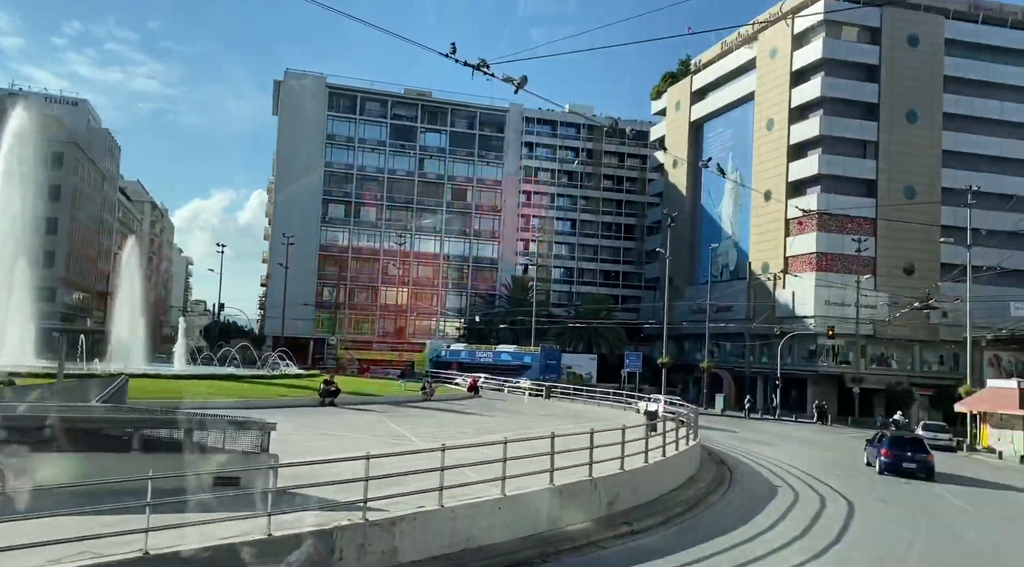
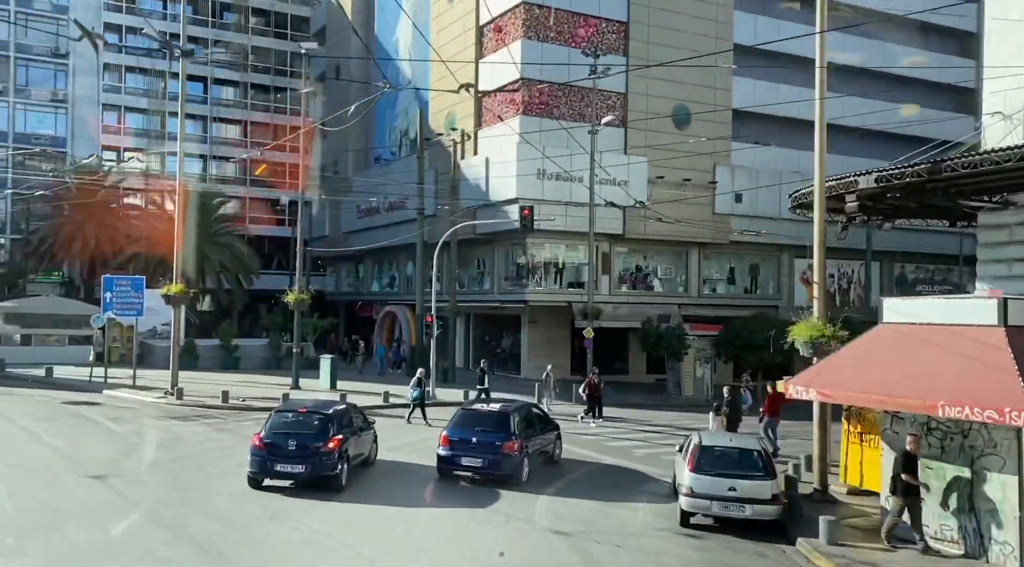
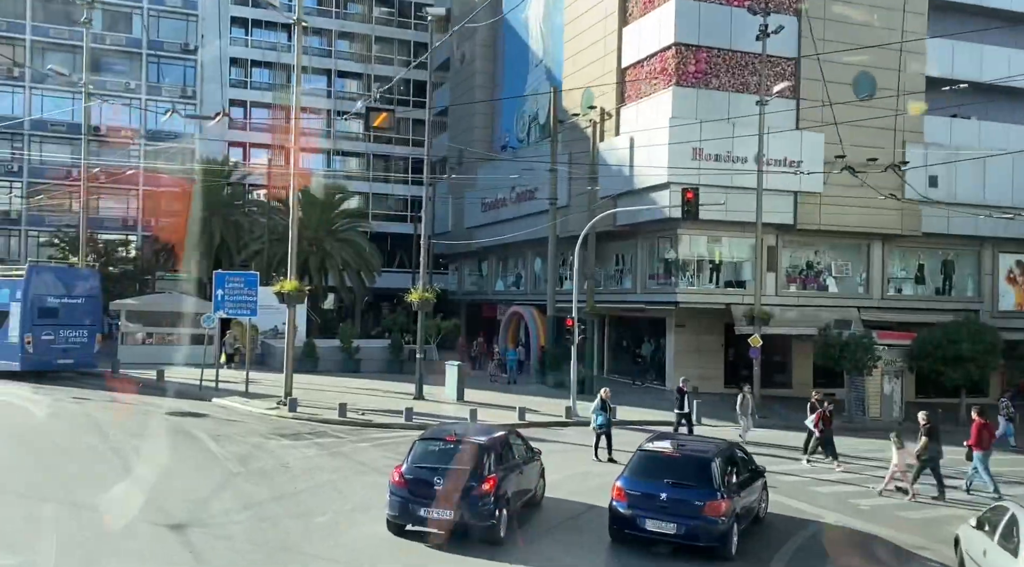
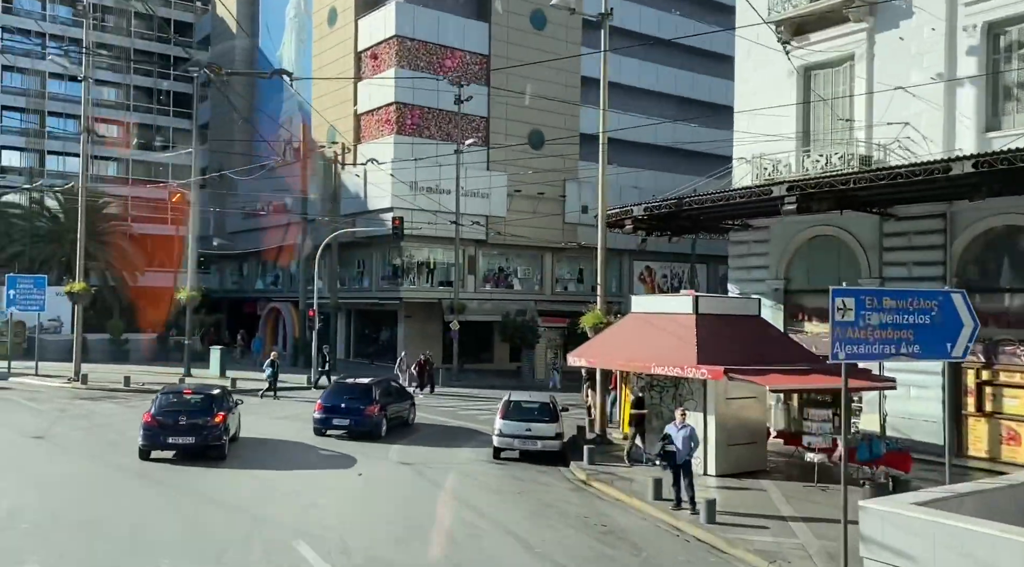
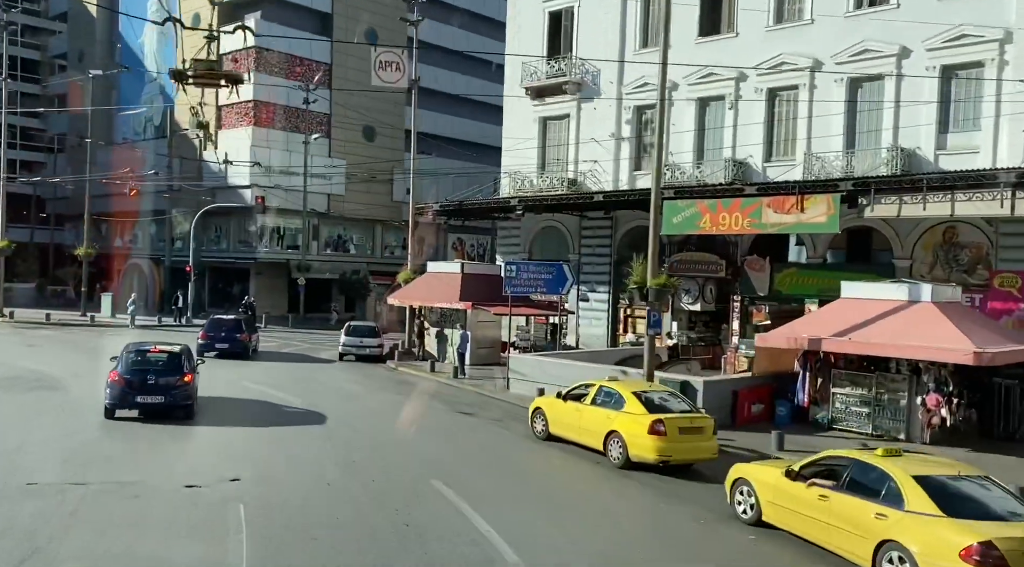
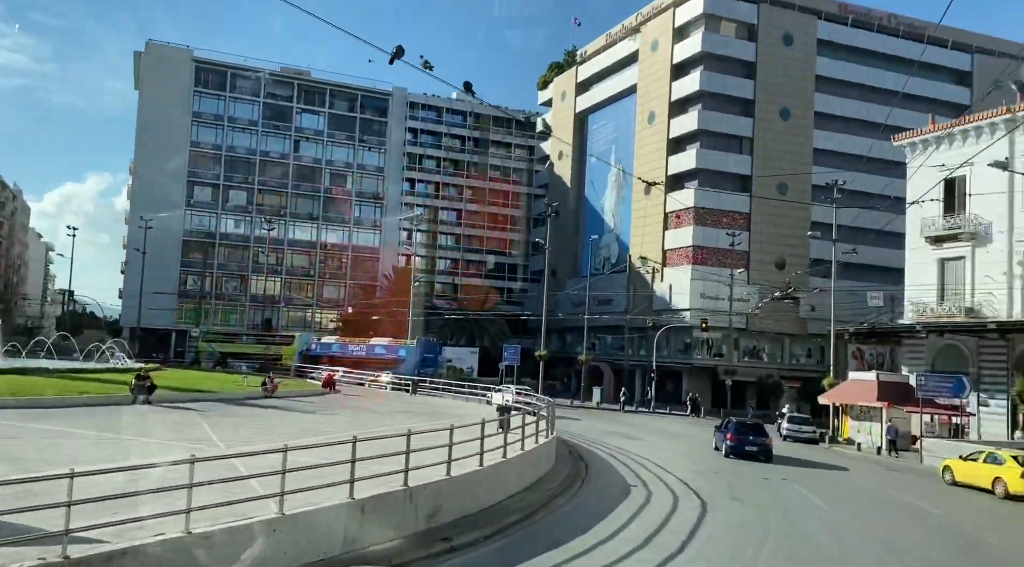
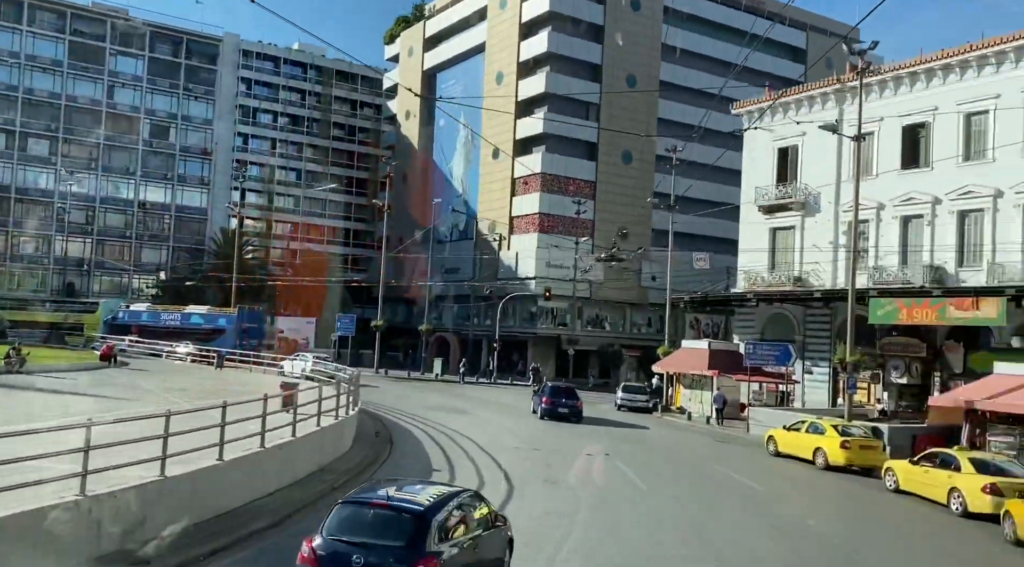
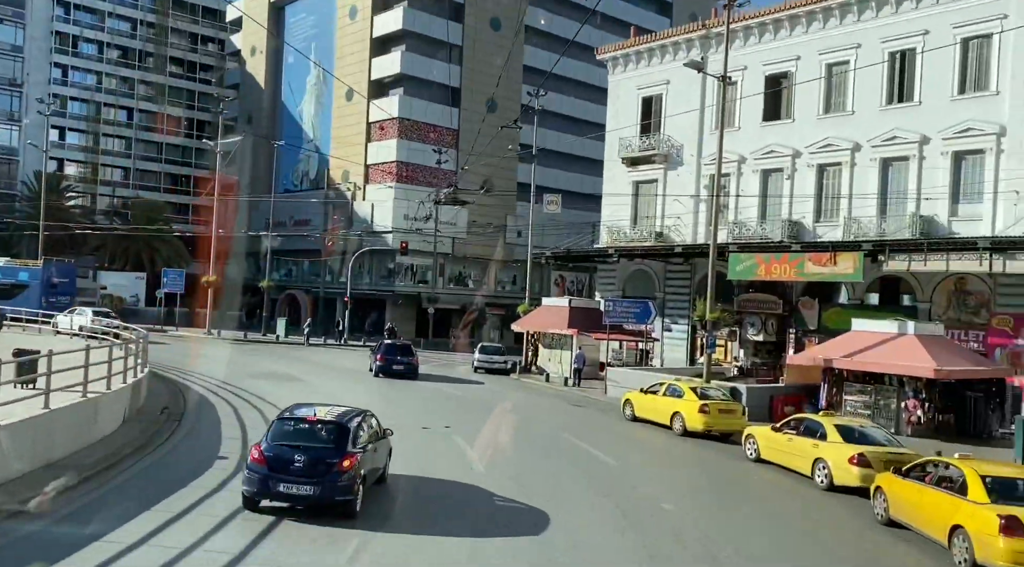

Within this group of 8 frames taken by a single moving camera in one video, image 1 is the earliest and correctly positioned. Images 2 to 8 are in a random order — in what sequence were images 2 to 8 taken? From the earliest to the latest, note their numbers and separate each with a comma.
6, 7, 8, 5, 4, 2, 3
